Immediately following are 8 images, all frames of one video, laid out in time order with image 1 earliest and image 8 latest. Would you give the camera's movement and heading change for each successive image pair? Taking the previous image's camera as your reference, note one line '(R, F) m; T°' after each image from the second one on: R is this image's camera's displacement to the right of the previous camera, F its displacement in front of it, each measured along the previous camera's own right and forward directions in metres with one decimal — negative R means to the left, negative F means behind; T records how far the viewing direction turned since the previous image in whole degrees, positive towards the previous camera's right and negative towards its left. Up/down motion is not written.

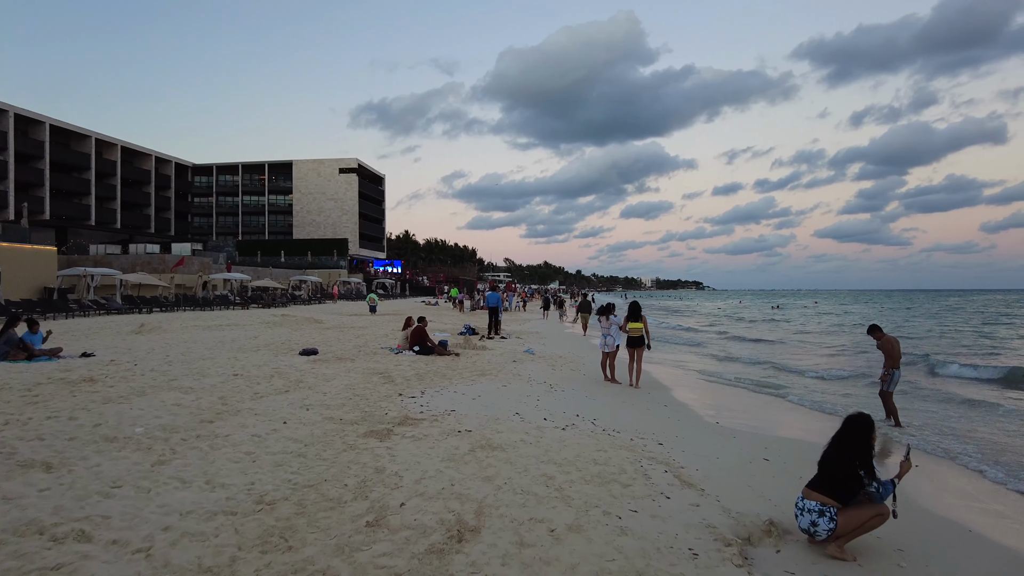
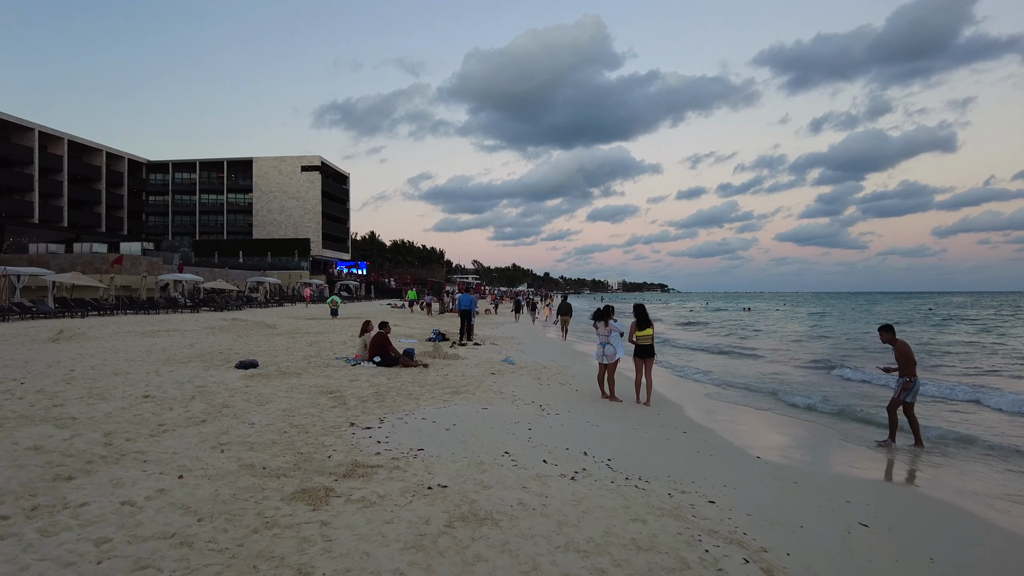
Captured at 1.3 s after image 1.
(-0.2, +1.8) m; +3°
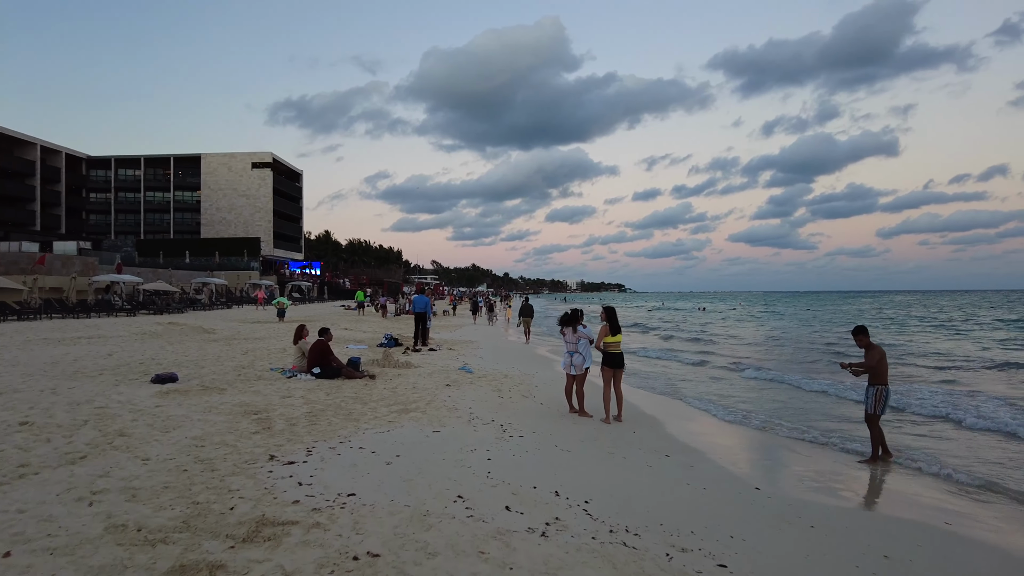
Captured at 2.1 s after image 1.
(0.0, +1.1) m; +4°
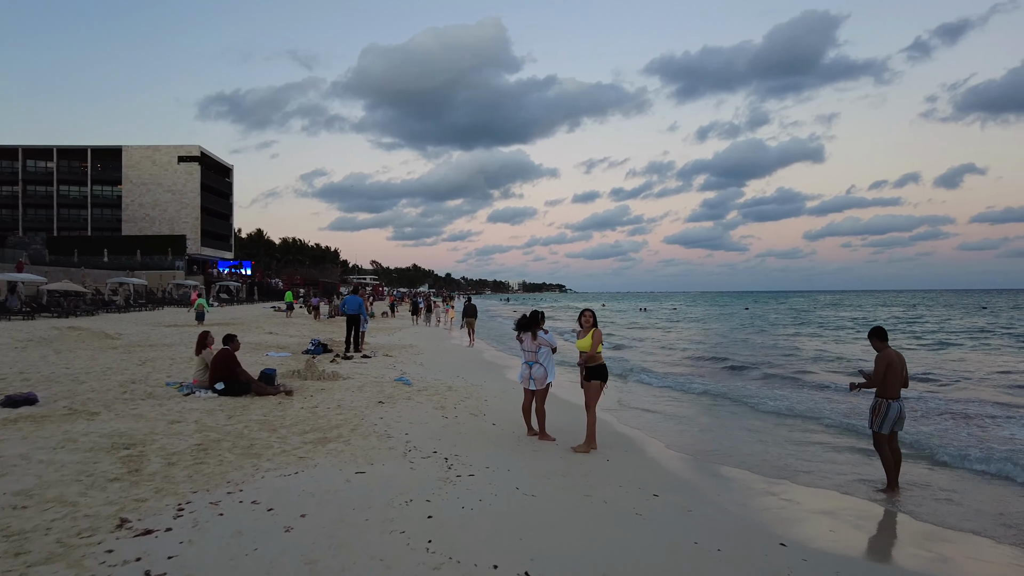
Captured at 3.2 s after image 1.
(-0.1, +1.4) m; +5°
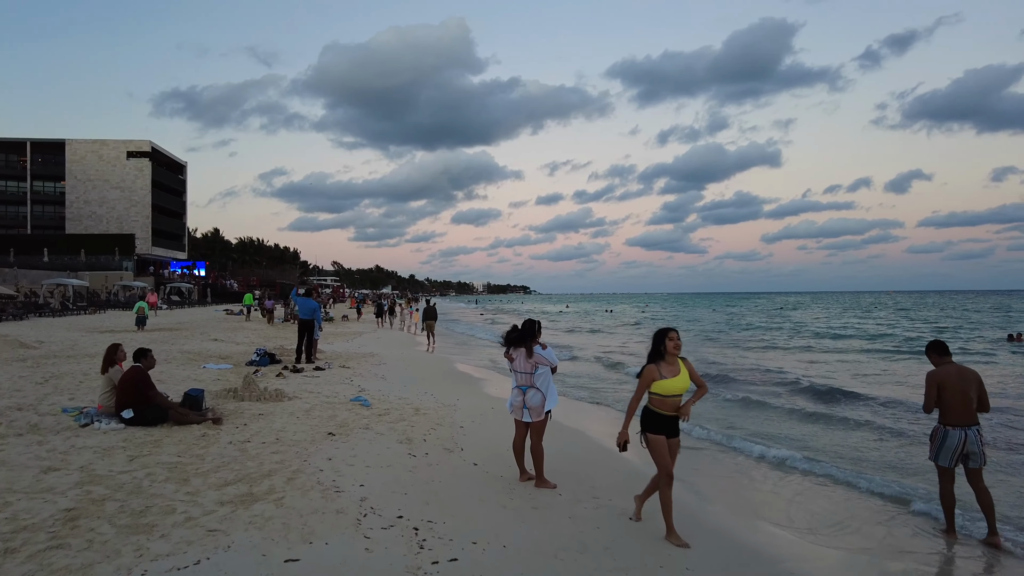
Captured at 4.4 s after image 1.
(-0.2, +1.5) m; +3°
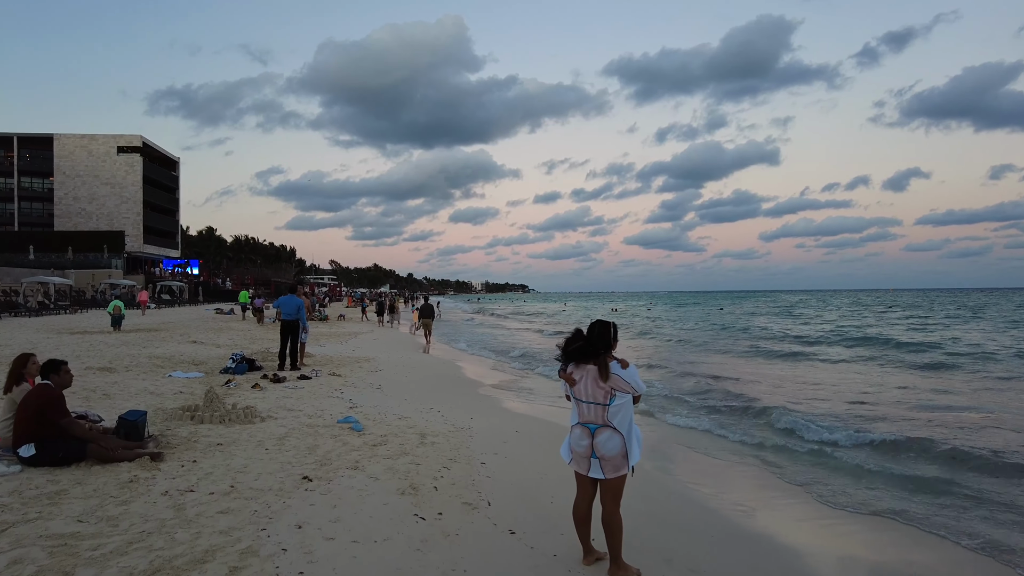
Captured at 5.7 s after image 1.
(-0.3, +1.8) m; 0°
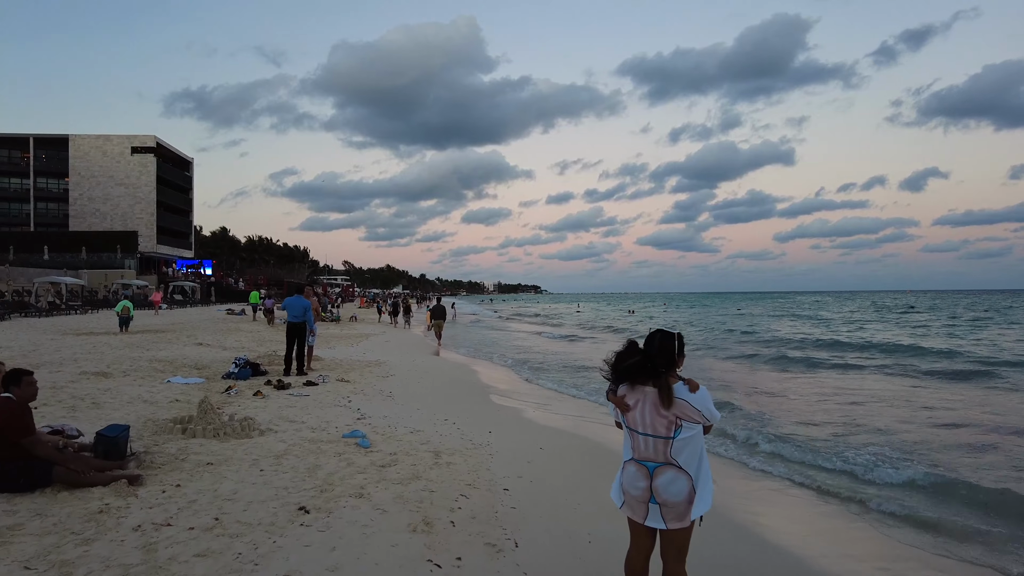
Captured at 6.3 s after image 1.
(-0.1, +0.7) m; -1°
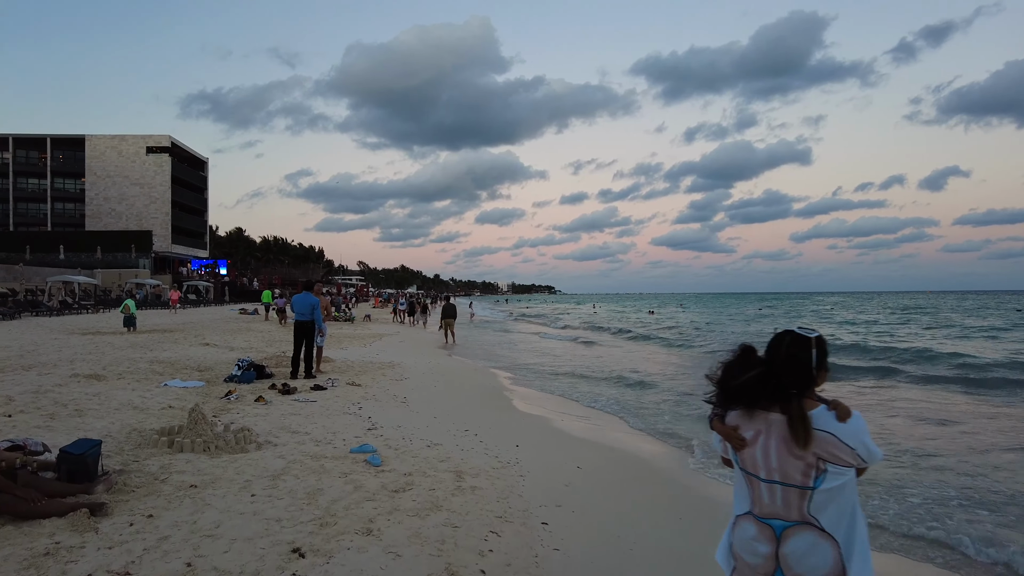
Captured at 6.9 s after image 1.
(-0.2, +0.8) m; -1°
